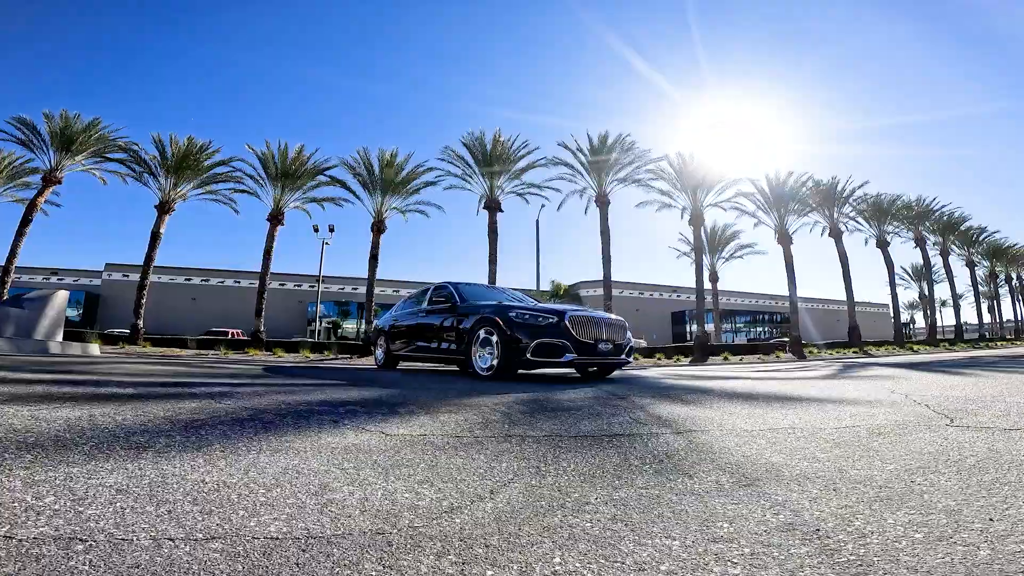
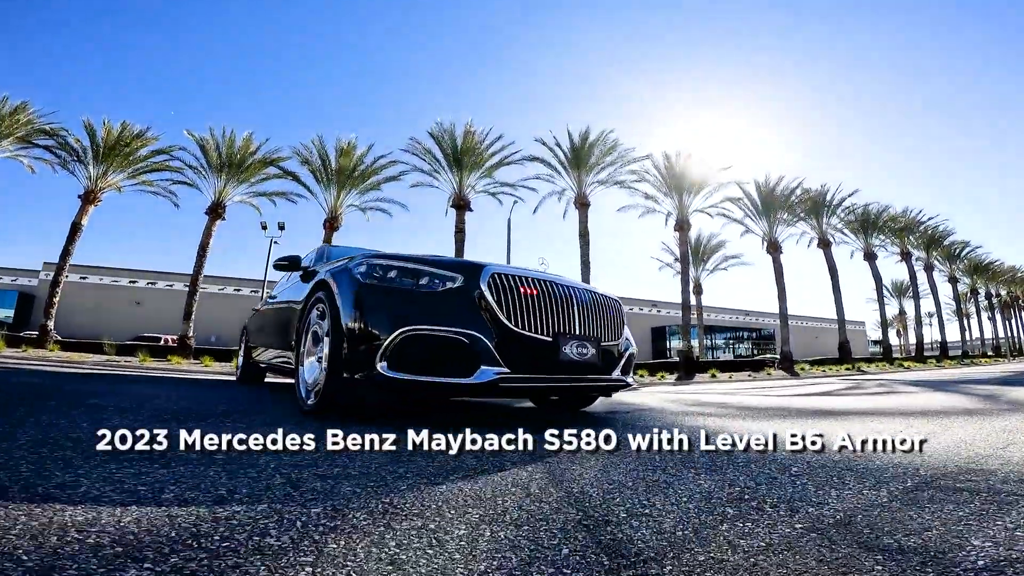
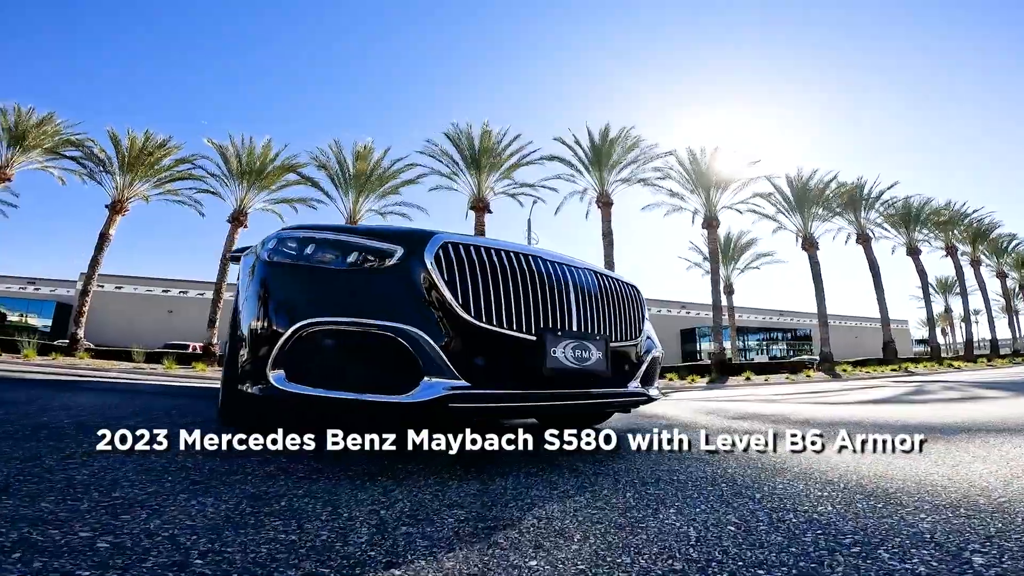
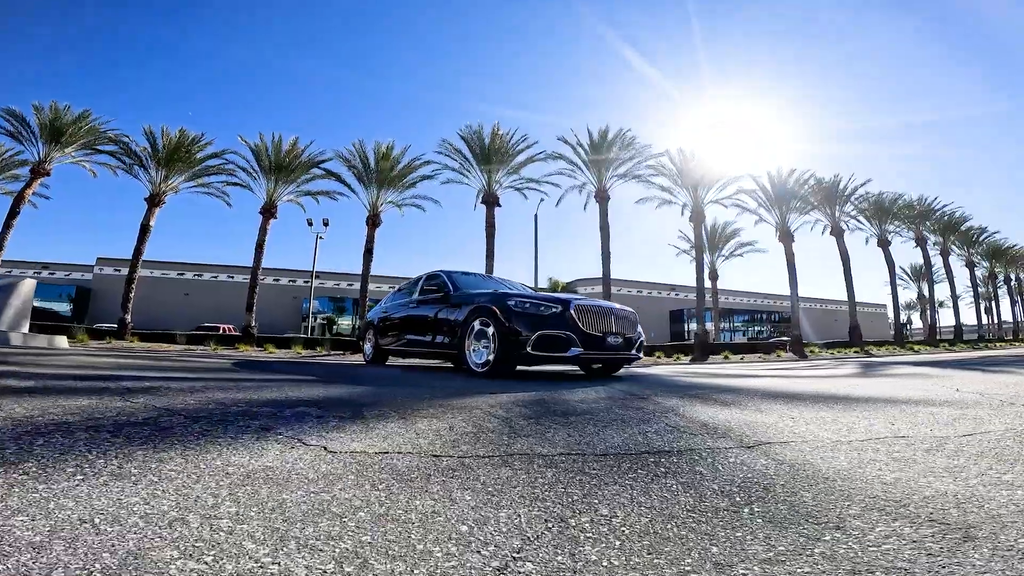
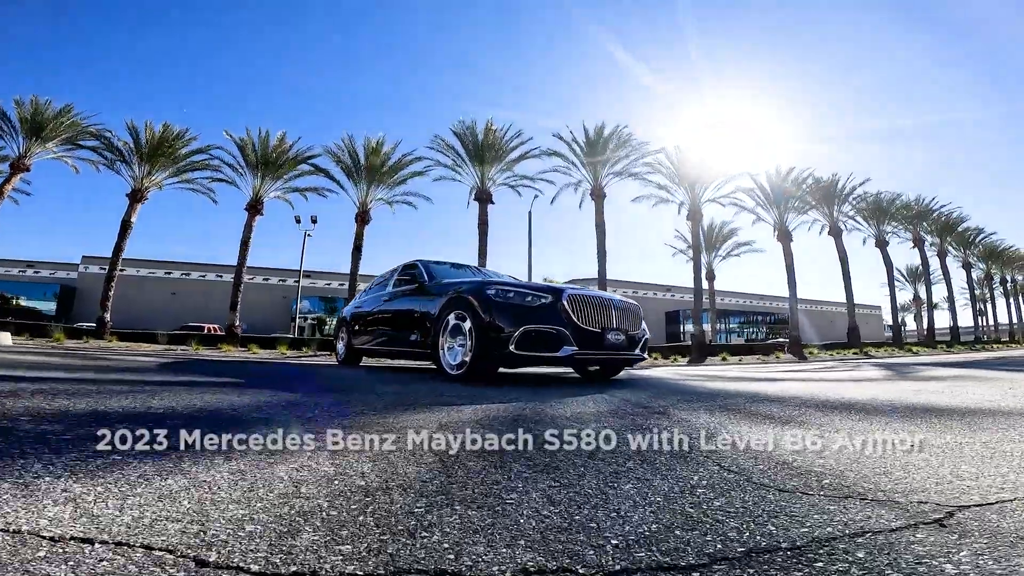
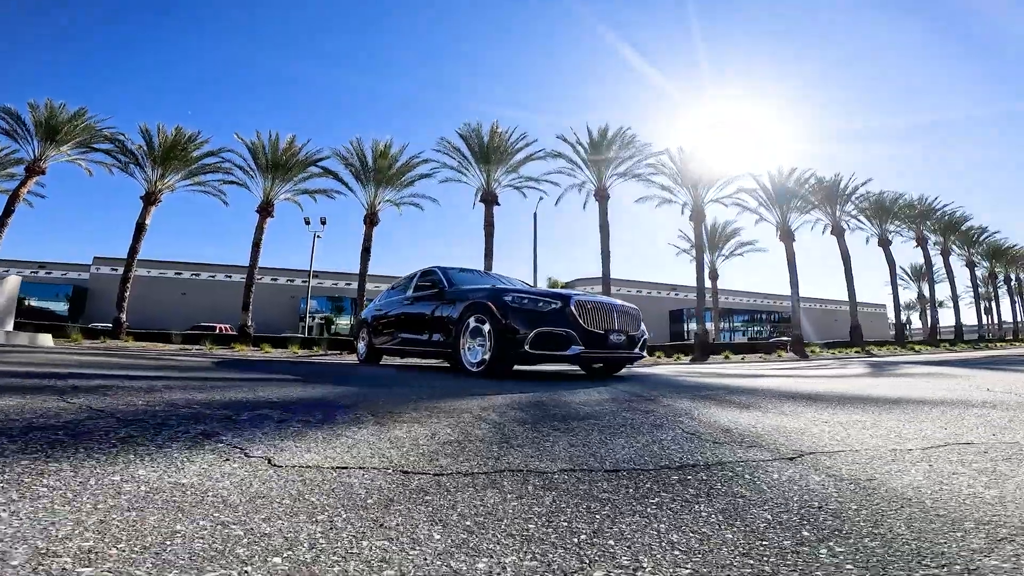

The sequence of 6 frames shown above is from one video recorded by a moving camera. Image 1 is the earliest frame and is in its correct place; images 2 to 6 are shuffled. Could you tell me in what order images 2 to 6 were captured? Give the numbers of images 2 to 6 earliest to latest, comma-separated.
4, 6, 5, 2, 3
